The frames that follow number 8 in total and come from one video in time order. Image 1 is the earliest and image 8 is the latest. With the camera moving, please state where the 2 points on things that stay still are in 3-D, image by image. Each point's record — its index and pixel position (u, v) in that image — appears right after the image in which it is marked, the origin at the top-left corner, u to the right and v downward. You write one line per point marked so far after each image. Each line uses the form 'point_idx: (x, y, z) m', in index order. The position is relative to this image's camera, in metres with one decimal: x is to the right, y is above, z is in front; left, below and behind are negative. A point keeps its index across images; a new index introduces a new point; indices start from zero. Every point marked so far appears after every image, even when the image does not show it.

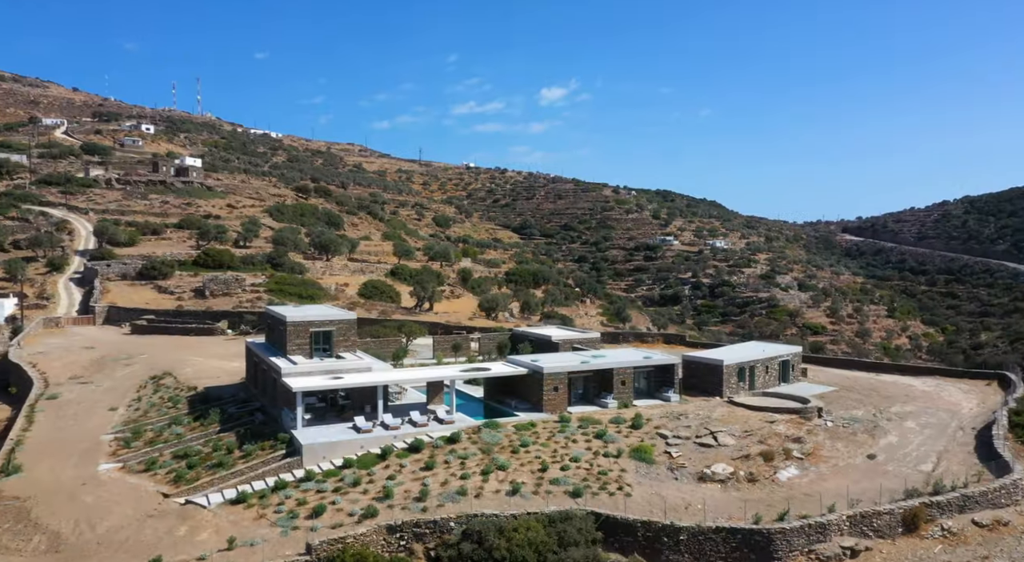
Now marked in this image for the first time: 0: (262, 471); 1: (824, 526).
0: (-5.5, -4.2, +13.8) m
1: (+5.2, -4.1, +10.7) m
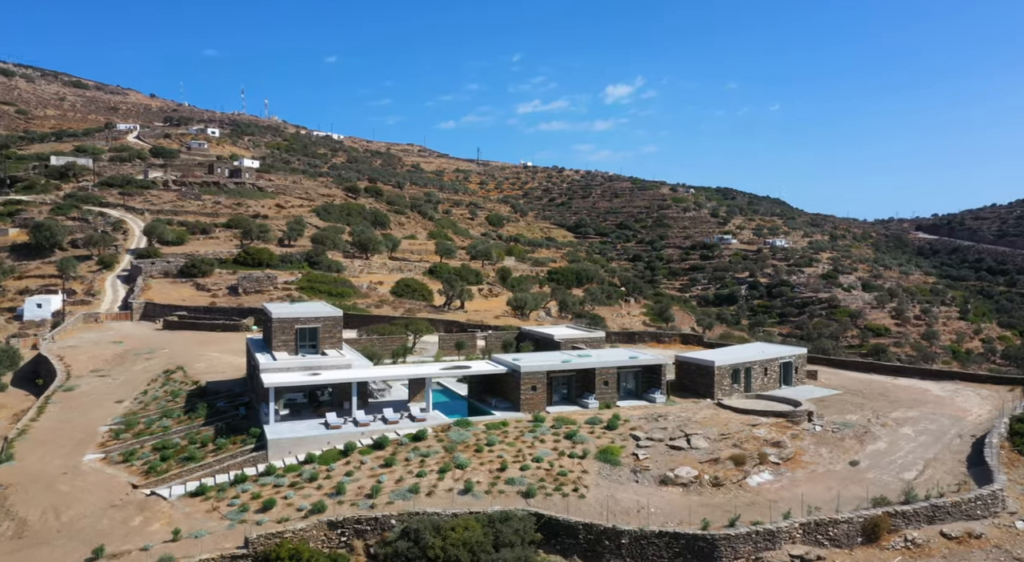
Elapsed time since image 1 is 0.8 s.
0: (-6.3, -4.0, +14.0) m
1: (+4.2, -4.1, +10.2) m
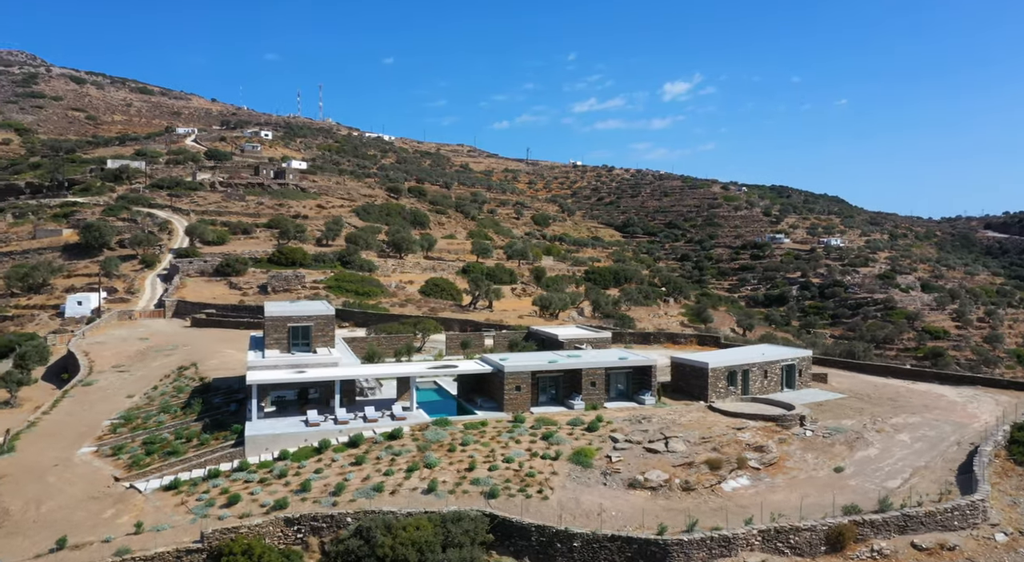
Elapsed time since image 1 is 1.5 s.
0: (-6.9, -4.0, +14.2) m
1: (+3.4, -4.1, +9.9) m
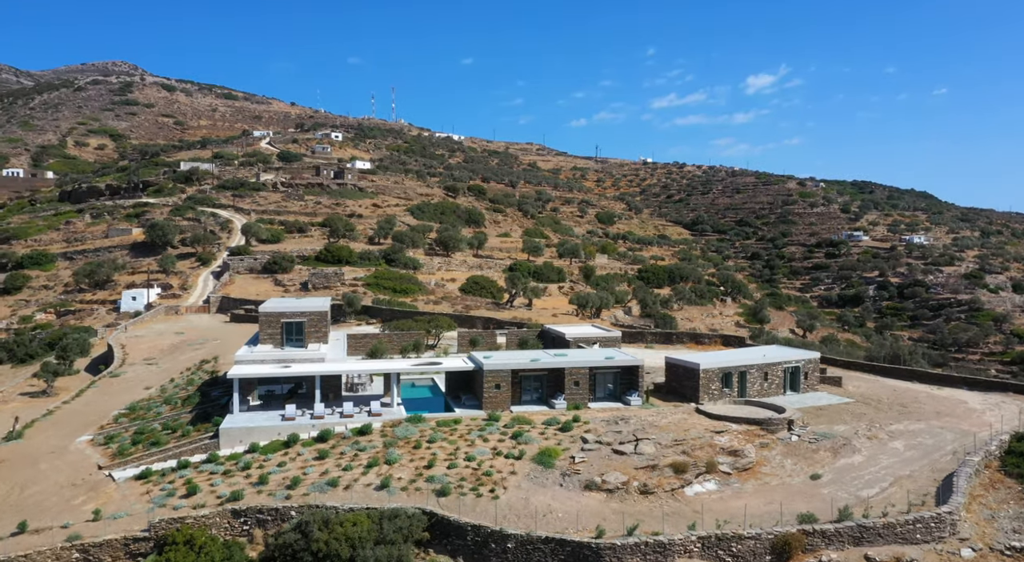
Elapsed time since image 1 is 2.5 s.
0: (-7.7, -3.9, +14.6) m
1: (+2.3, -4.1, +9.6) m
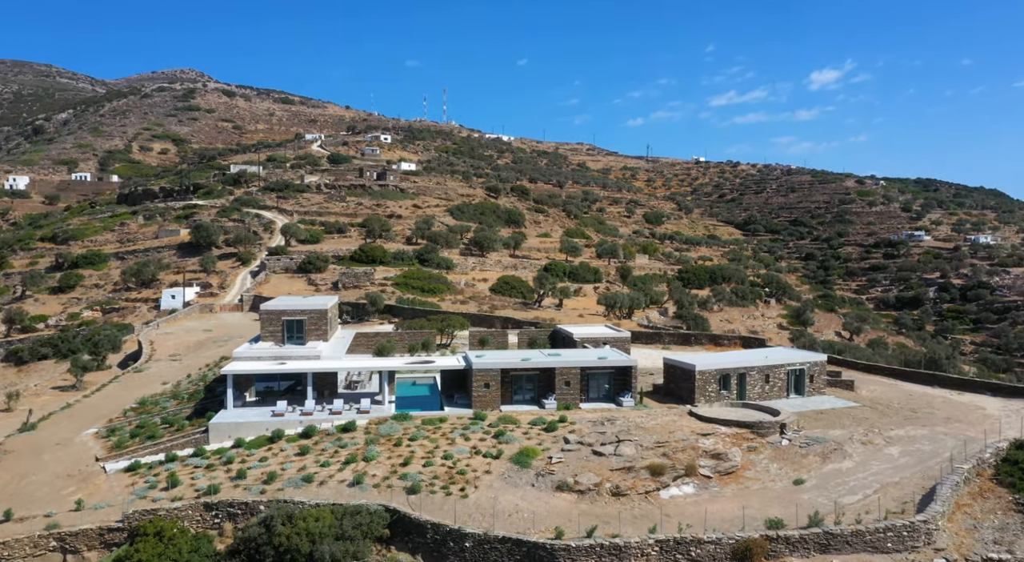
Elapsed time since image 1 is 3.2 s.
0: (-8.1, -3.9, +15.0) m
1: (+1.6, -4.0, +9.5) m
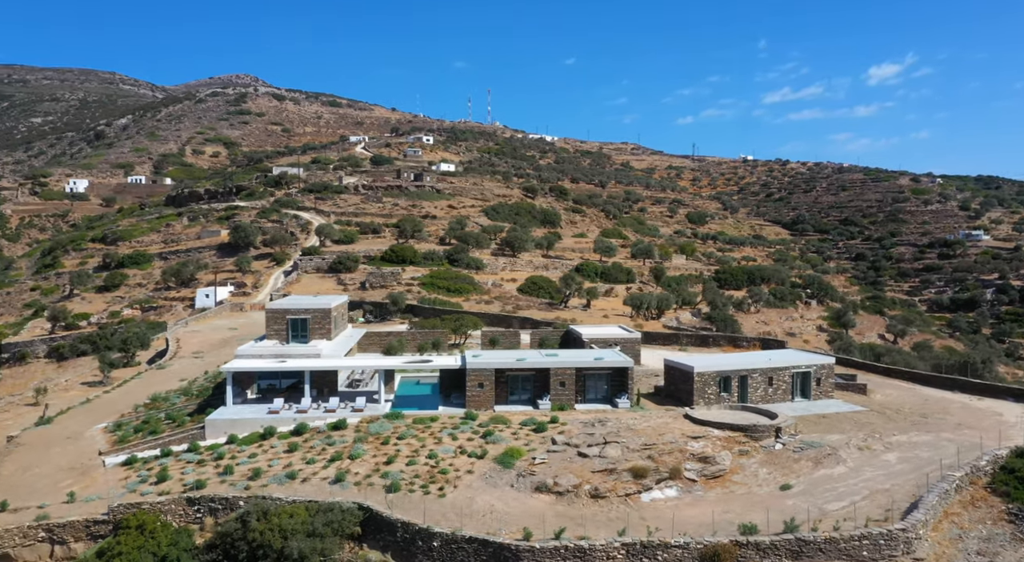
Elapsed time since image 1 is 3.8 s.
0: (-8.3, -3.9, +15.4) m
1: (+1.1, -4.1, +9.4) m
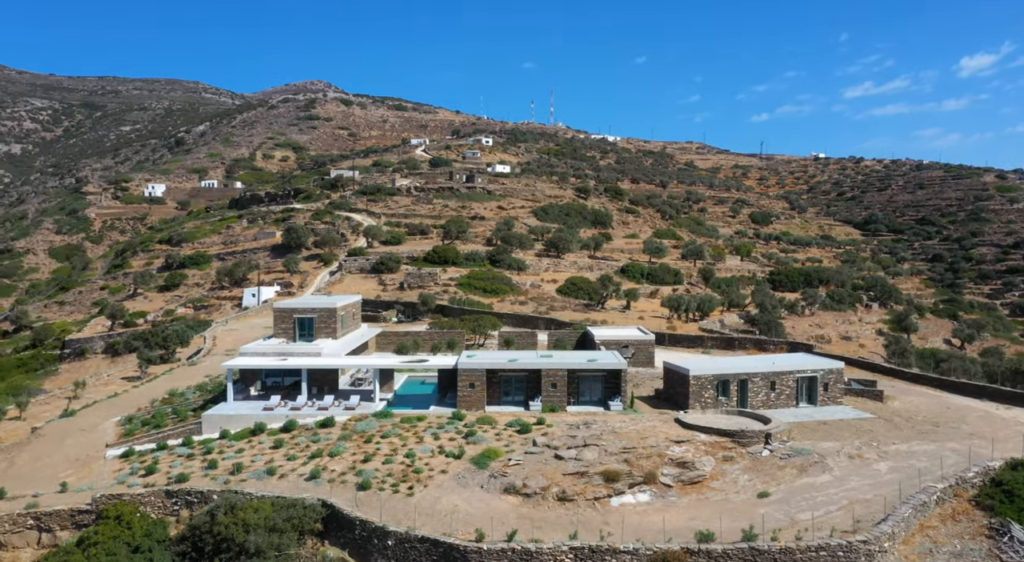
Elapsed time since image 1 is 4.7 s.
0: (-8.7, -3.9, +16.0) m
1: (+0.3, -4.1, +9.4) m
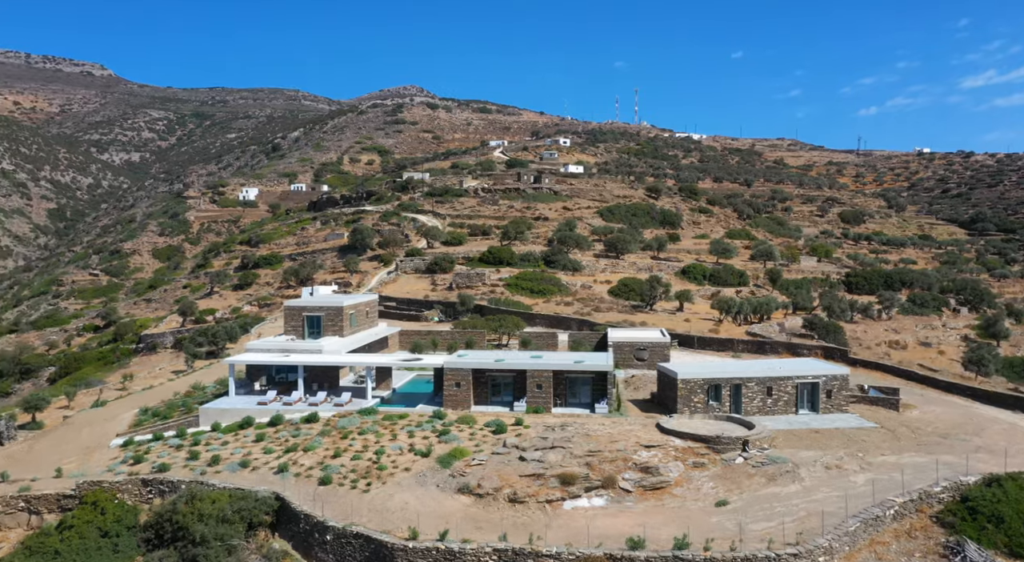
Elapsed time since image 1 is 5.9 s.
0: (-9.2, -3.9, +16.9) m
1: (-0.8, -4.1, +9.6) m
